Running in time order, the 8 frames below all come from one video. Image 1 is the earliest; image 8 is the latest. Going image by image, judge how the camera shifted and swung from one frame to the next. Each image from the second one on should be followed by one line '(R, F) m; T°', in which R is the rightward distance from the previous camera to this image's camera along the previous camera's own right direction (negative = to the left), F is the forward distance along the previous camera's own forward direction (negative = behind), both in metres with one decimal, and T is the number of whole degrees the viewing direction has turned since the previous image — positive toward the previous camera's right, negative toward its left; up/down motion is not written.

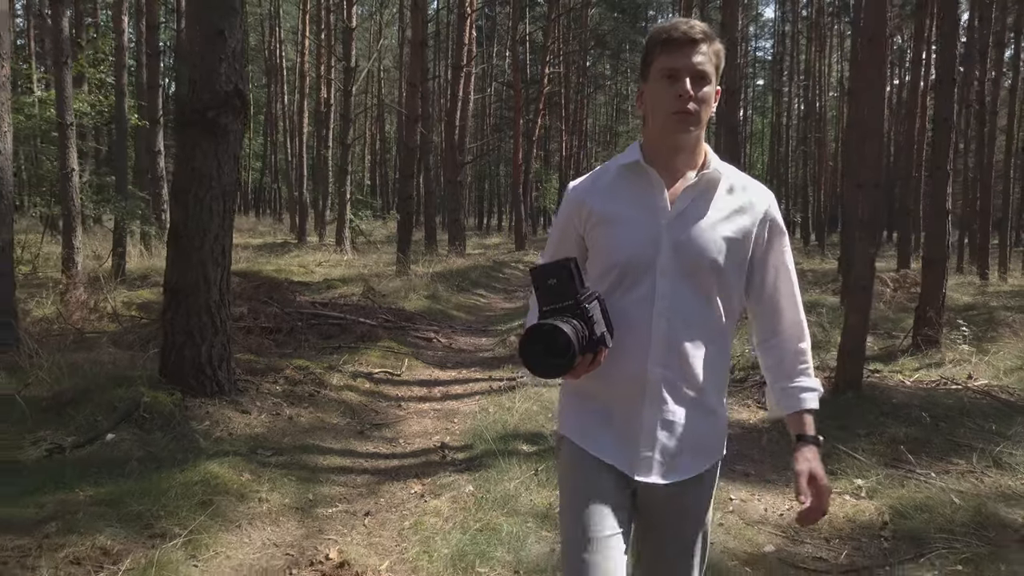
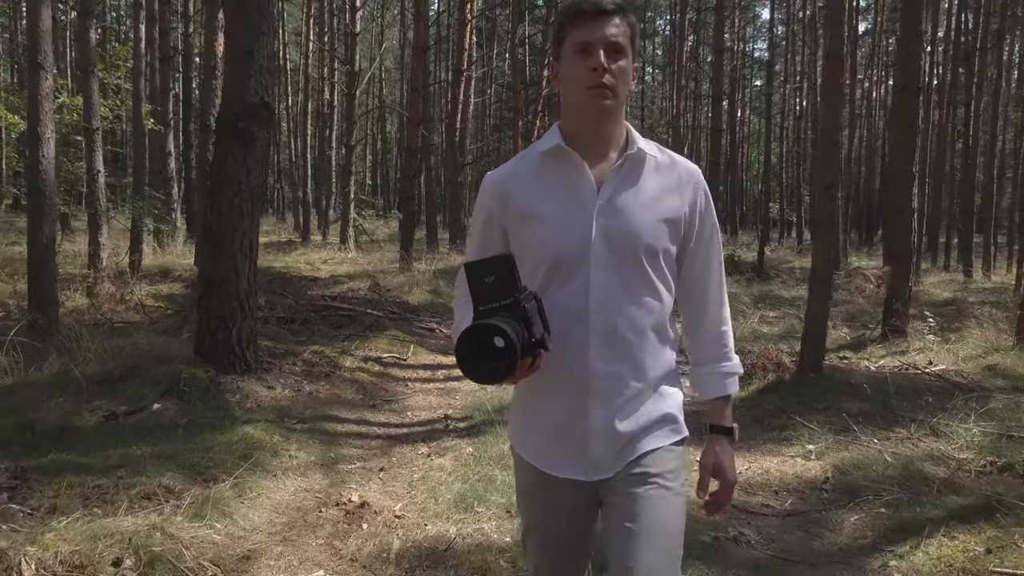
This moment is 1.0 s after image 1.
(0.0, -0.7) m; 0°
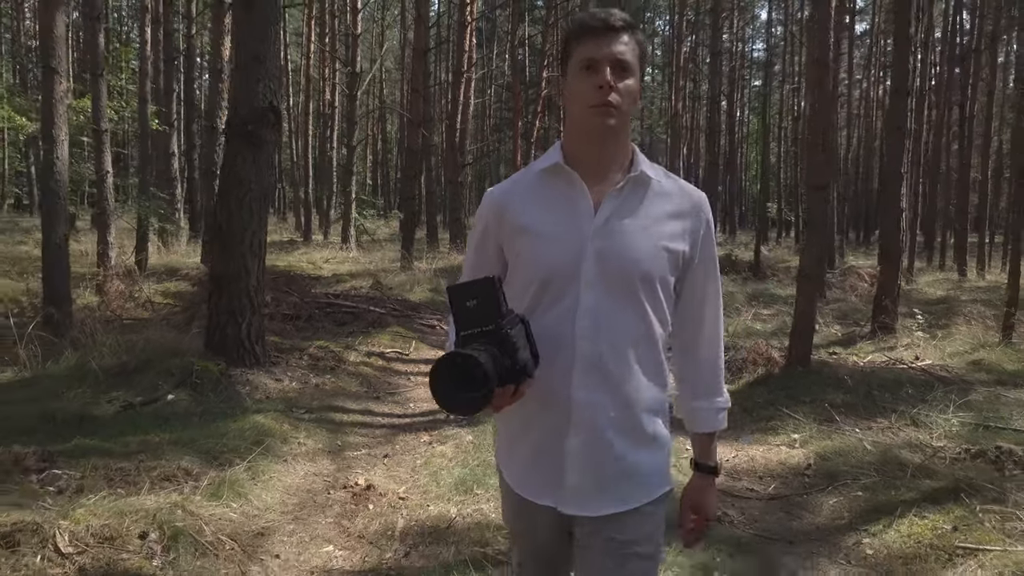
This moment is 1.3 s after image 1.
(0.0, -0.2) m; 0°
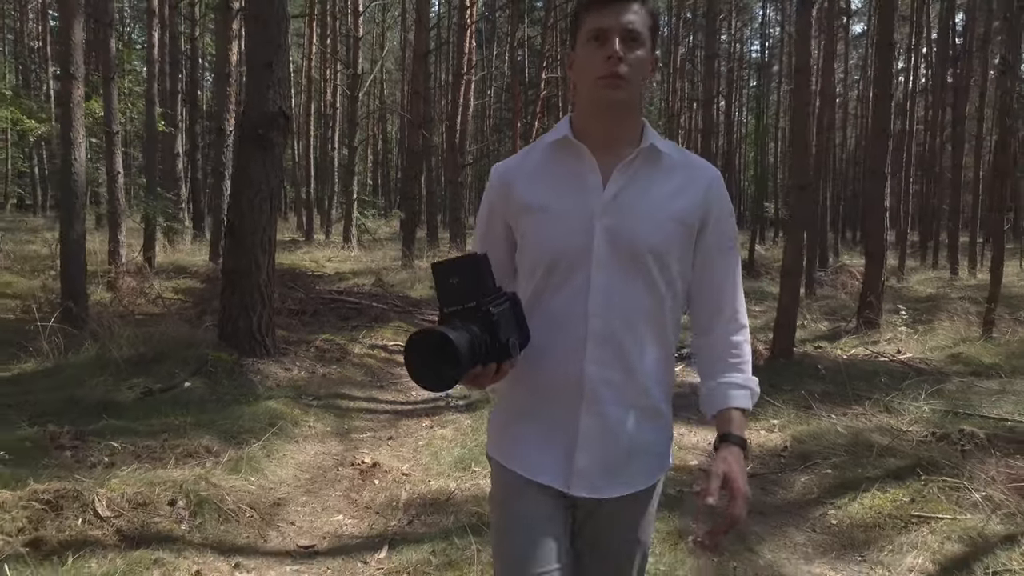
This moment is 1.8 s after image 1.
(0.0, -0.3) m; 0°
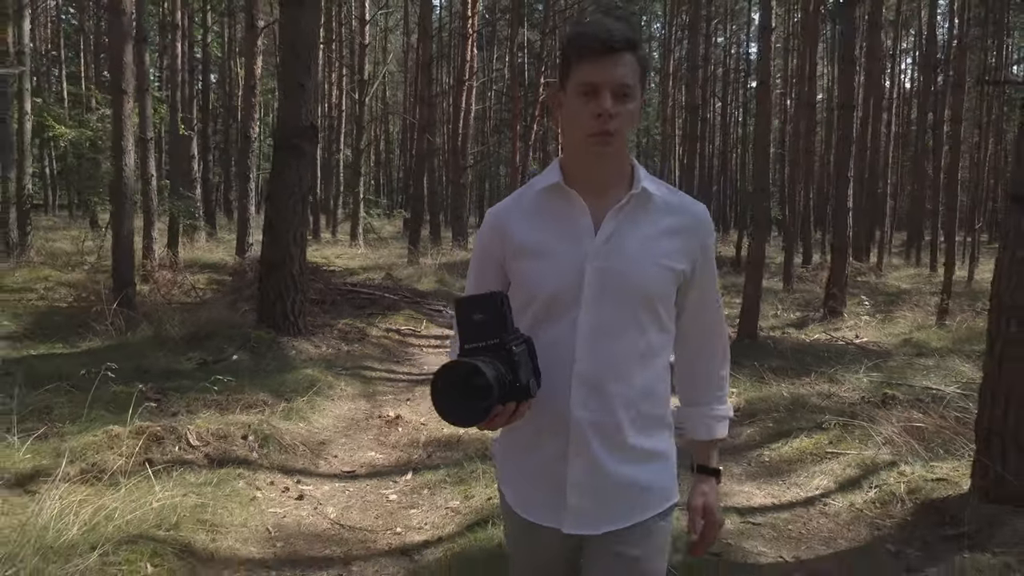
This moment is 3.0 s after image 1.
(0.0, -1.0) m; 0°
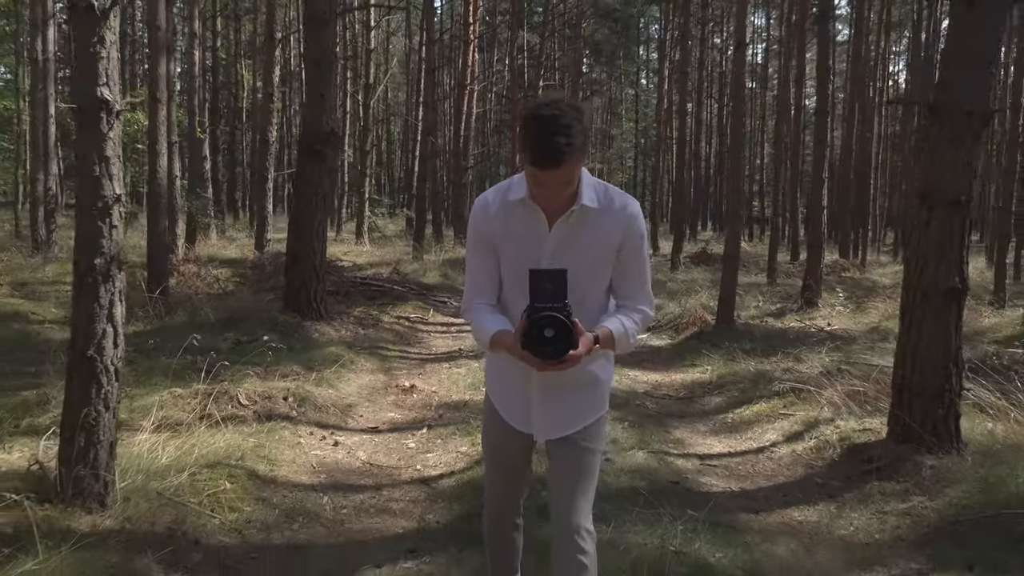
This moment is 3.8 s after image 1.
(0.0, -0.9) m; 0°
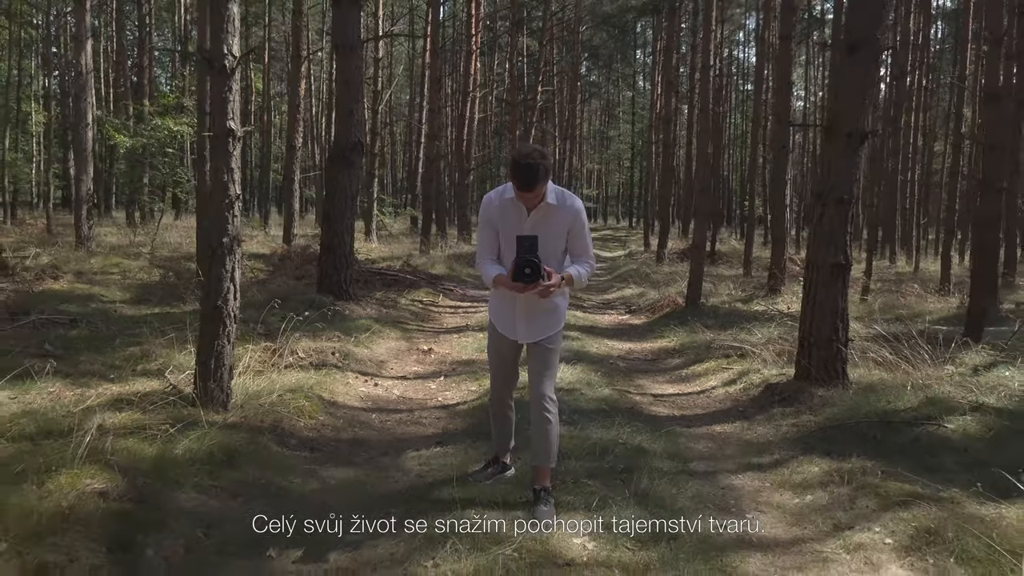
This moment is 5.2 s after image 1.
(0.0, -1.5) m; 0°
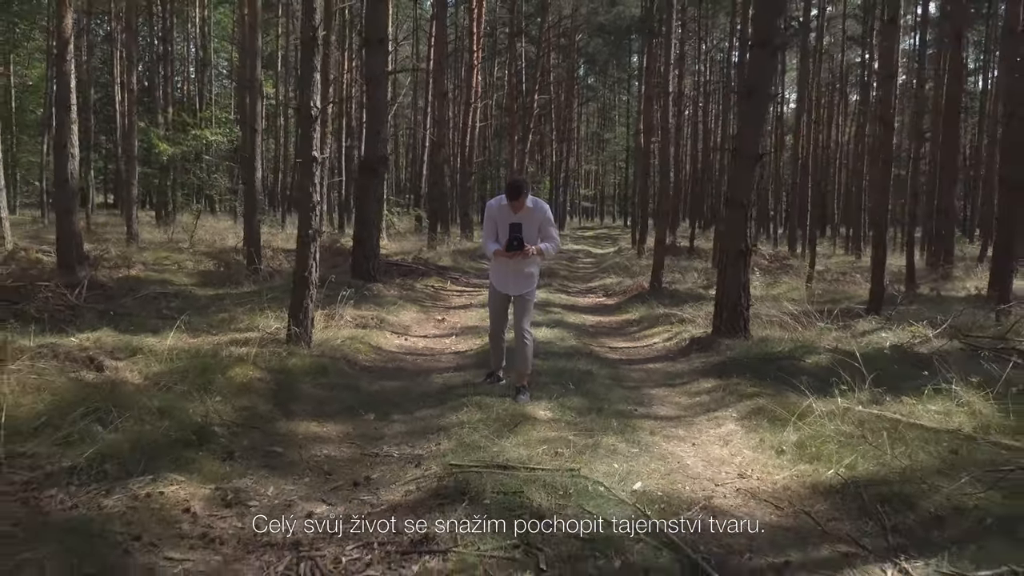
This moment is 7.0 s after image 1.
(+0.1, -2.3) m; 0°
